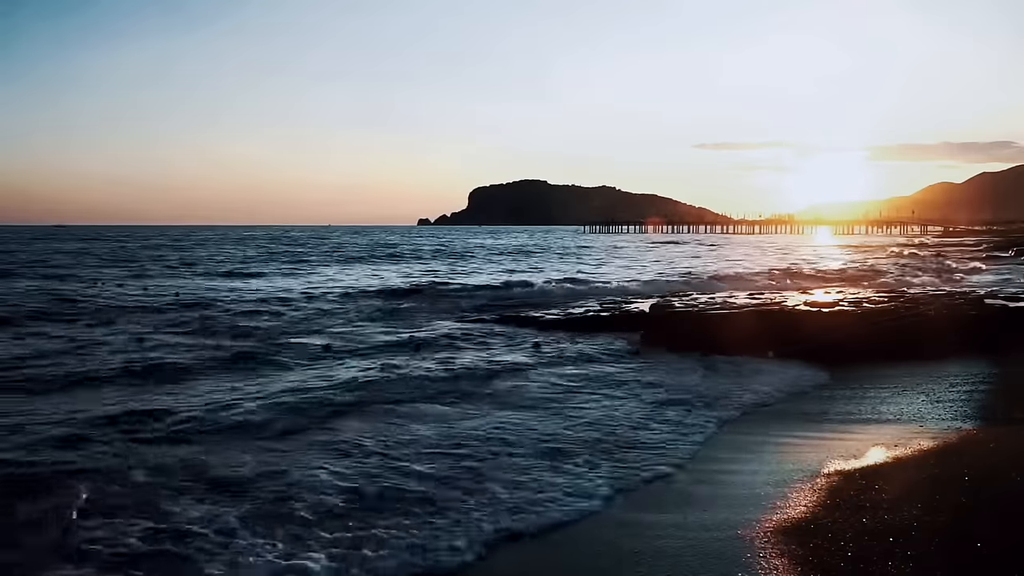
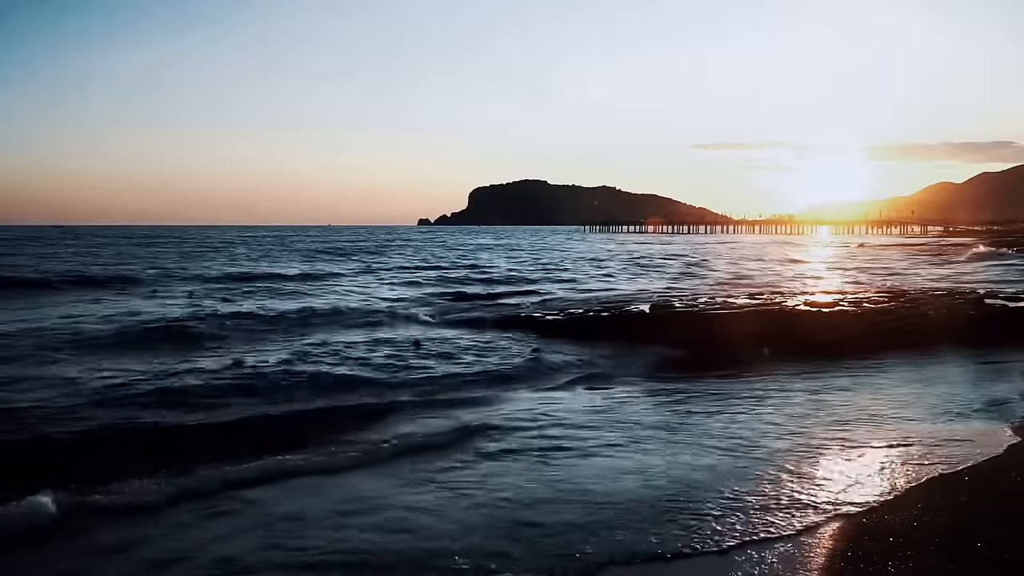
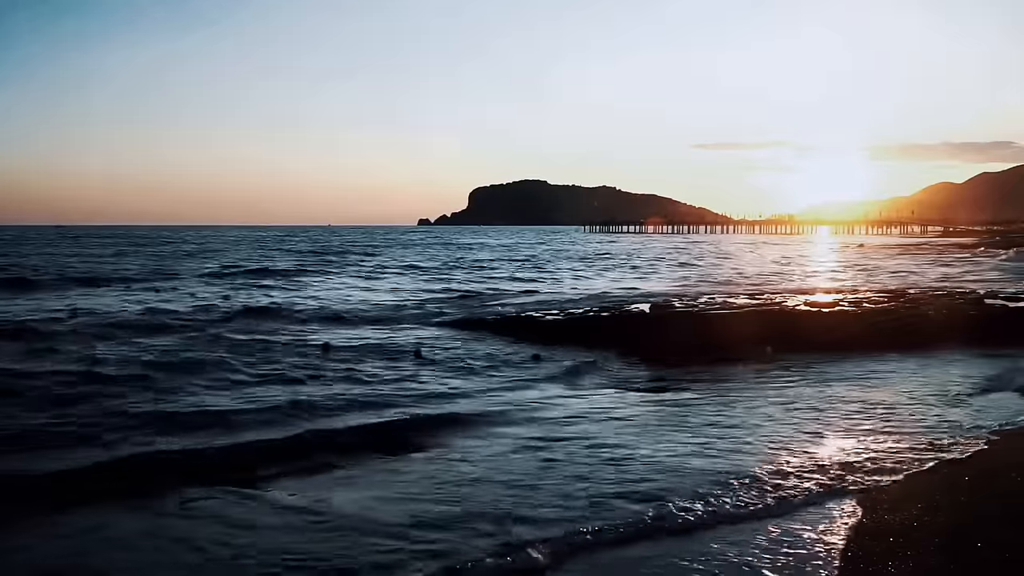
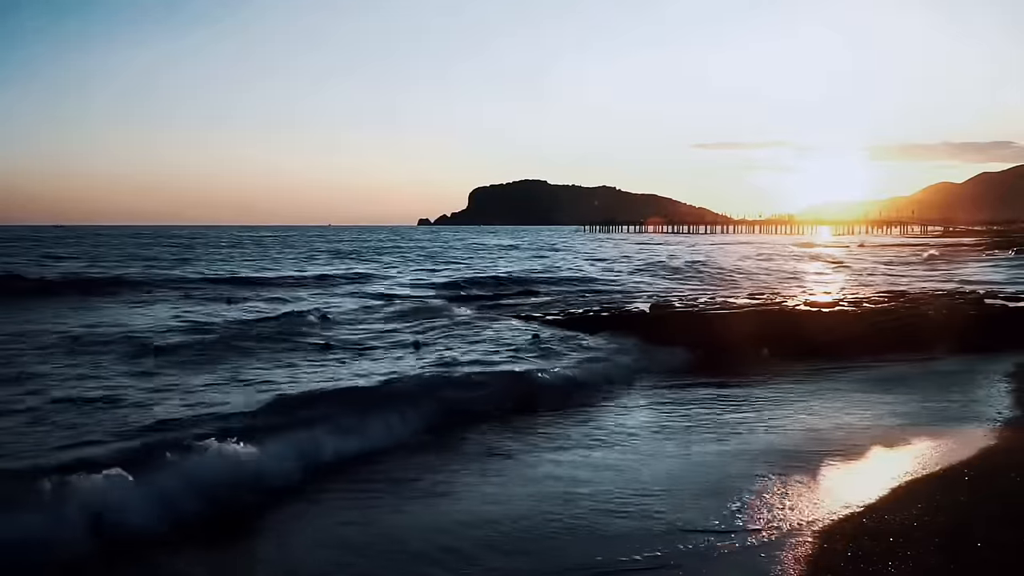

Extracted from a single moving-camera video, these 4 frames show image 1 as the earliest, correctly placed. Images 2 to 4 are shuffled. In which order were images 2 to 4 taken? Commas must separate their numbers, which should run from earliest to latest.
3, 2, 4
